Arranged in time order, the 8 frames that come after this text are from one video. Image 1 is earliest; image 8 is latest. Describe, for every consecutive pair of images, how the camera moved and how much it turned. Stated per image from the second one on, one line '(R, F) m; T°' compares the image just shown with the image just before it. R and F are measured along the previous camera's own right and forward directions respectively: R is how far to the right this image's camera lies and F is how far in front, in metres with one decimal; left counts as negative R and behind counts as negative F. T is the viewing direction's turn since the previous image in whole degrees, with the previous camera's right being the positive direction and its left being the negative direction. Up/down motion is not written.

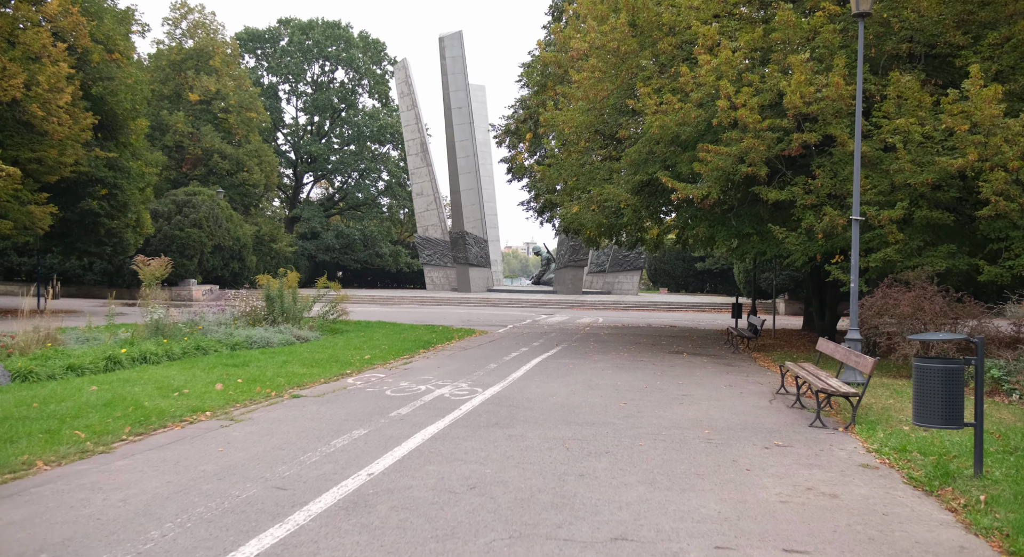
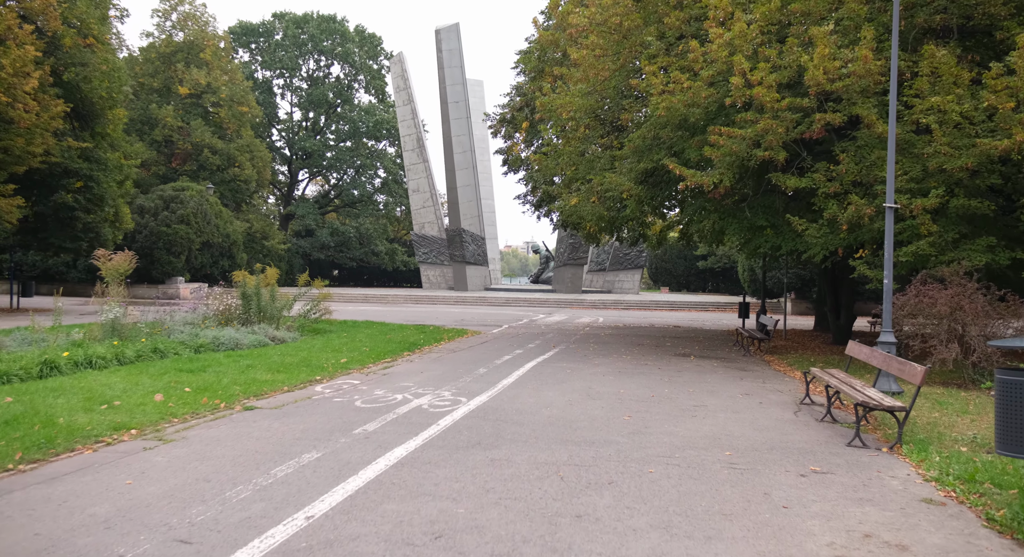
(+0.1, +1.2) m; 0°
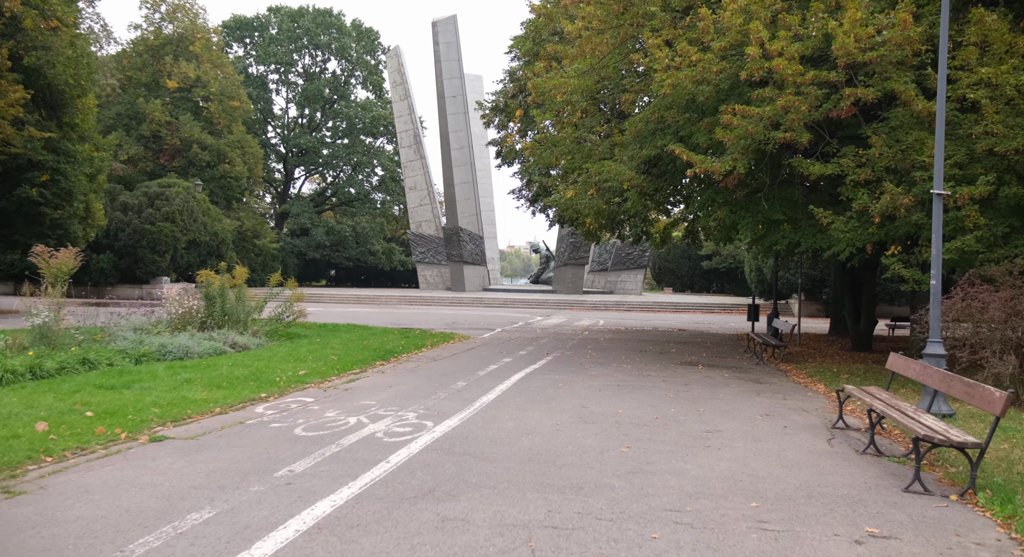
(+0.3, +1.5) m; 0°
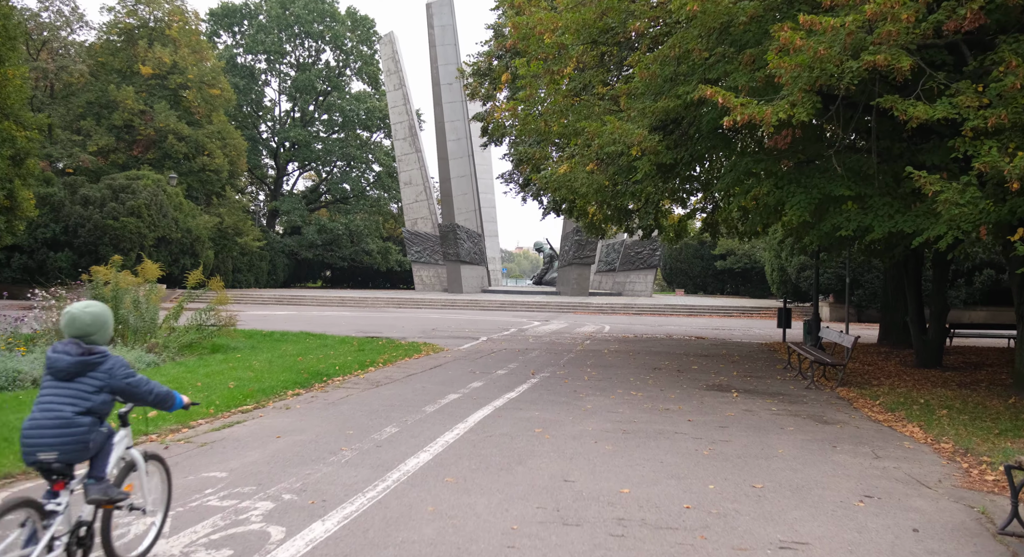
(+0.6, +3.4) m; -1°
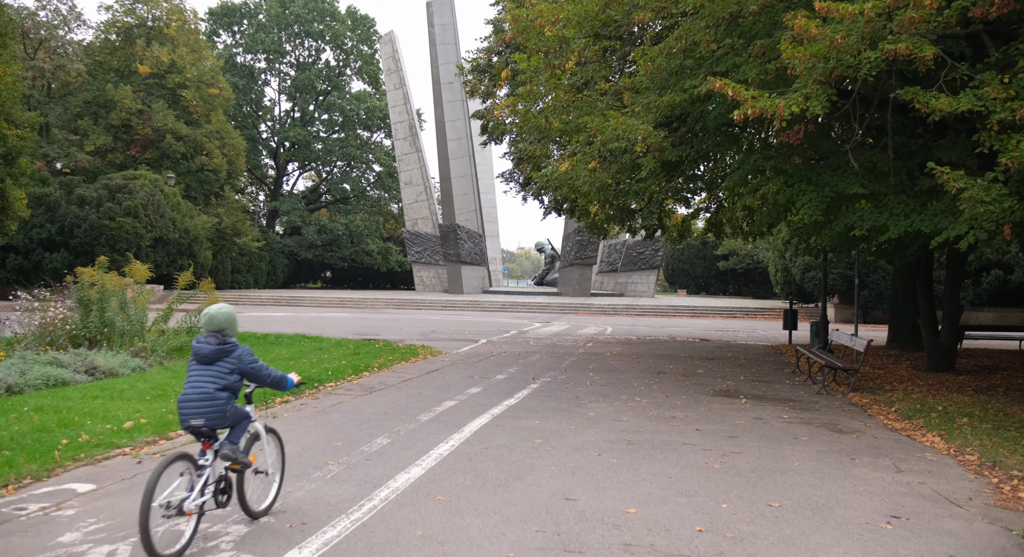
(0.0, +0.4) m; 0°
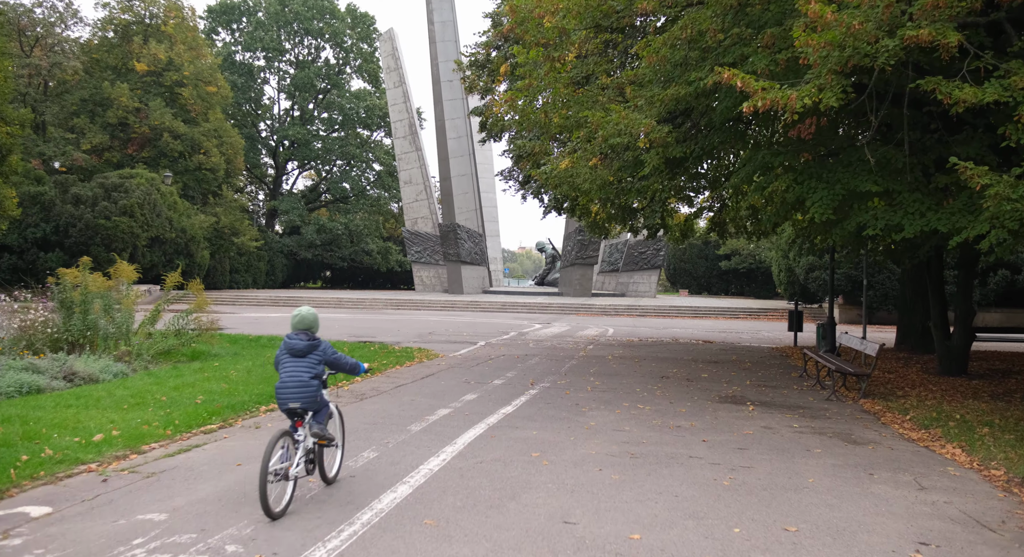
(+0.1, +0.4) m; 0°
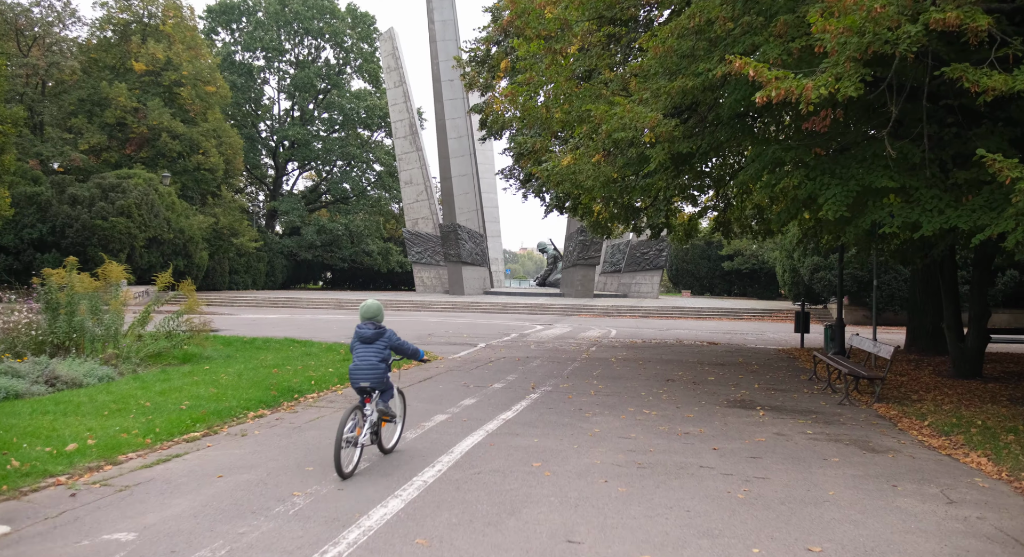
(0.0, +0.4) m; 0°
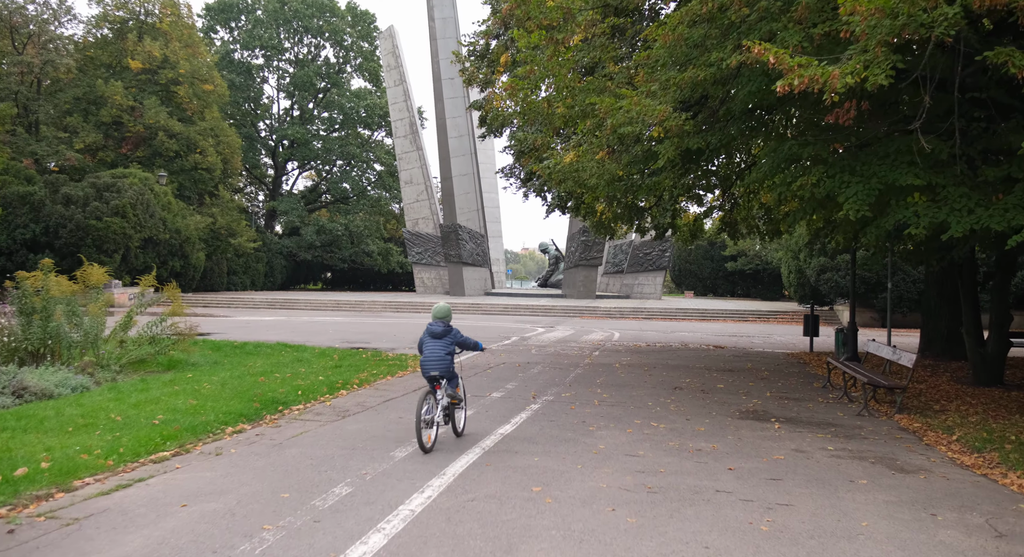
(0.0, +0.6) m; 0°
